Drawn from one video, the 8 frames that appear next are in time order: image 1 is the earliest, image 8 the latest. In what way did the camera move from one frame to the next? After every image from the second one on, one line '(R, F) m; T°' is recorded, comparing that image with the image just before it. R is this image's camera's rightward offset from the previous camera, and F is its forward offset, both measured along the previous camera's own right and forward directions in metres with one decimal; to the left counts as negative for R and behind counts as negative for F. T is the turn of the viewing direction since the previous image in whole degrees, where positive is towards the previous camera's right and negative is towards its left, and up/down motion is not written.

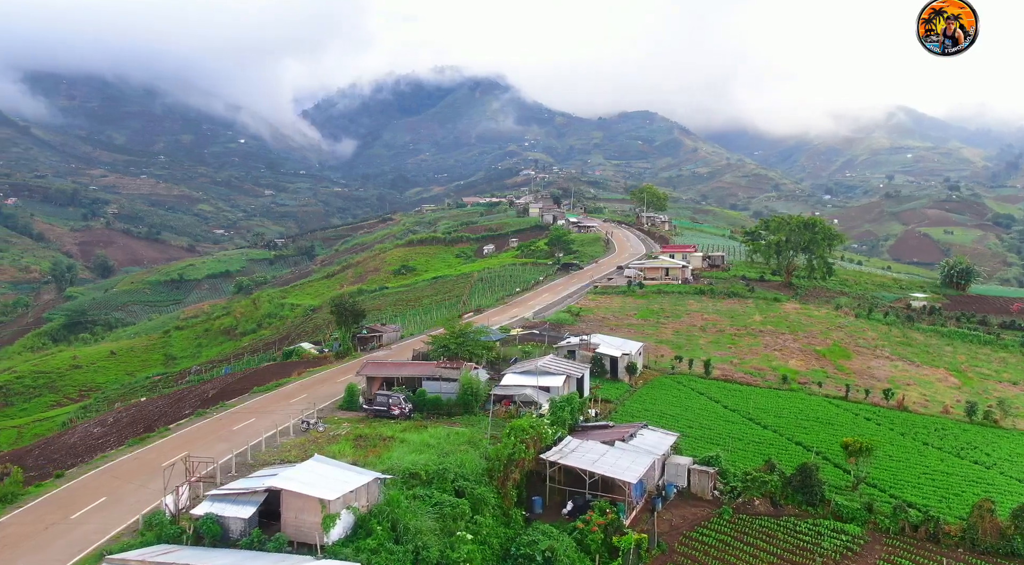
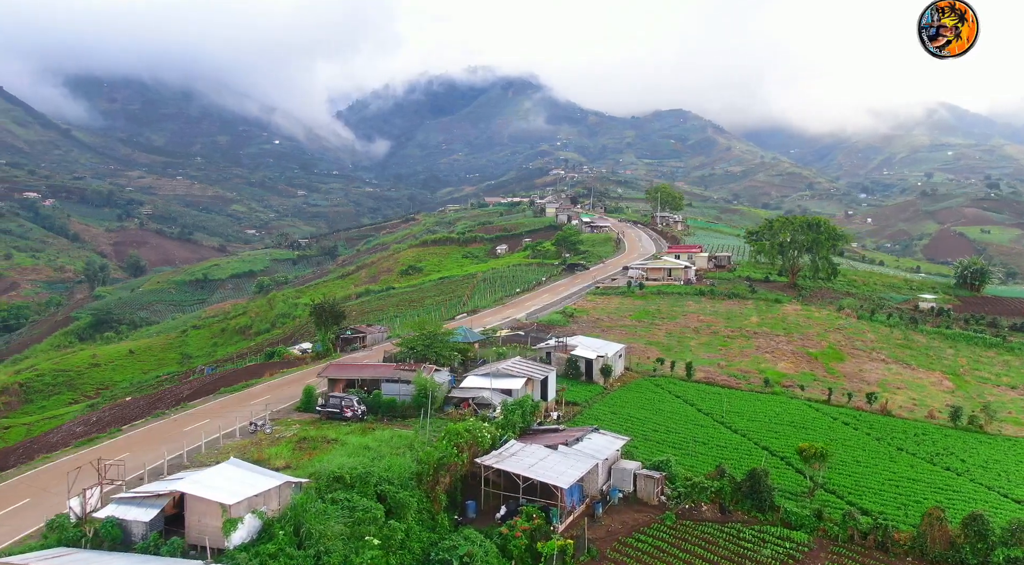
(+2.0, +0.2) m; -2°
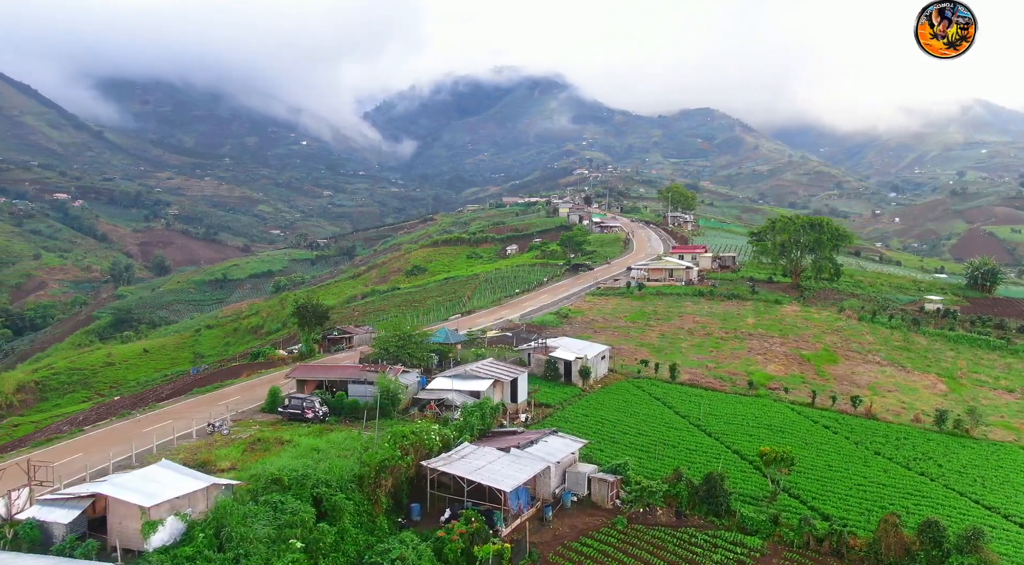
(+1.6, +0.1) m; -1°
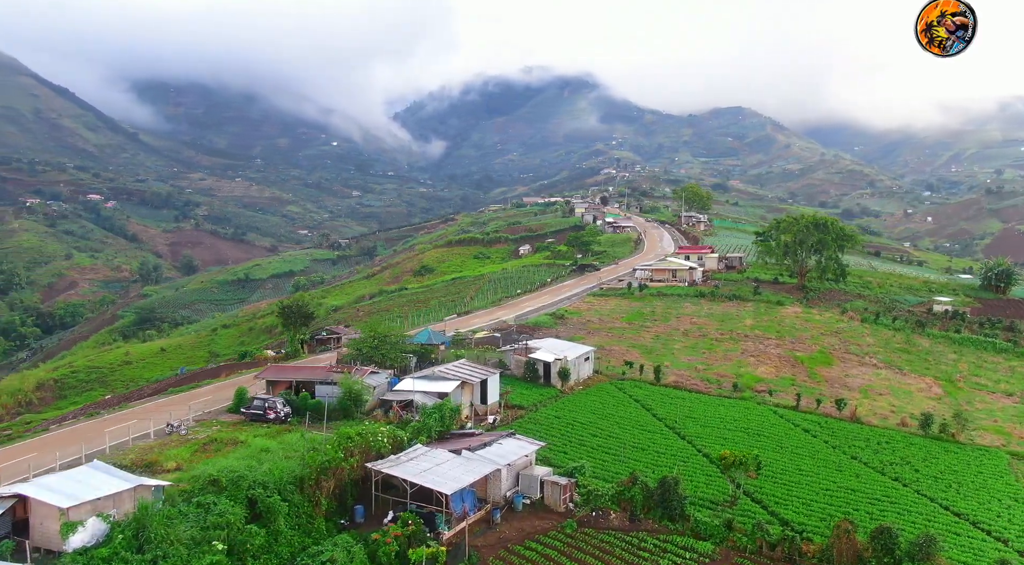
(+1.7, +0.1) m; -2°
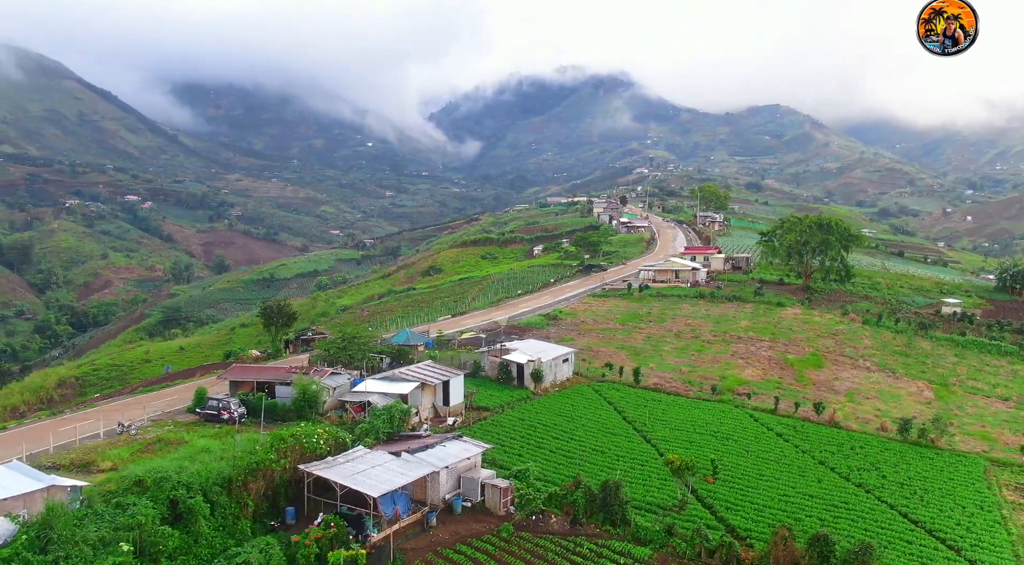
(+2.1, +0.1) m; -2°
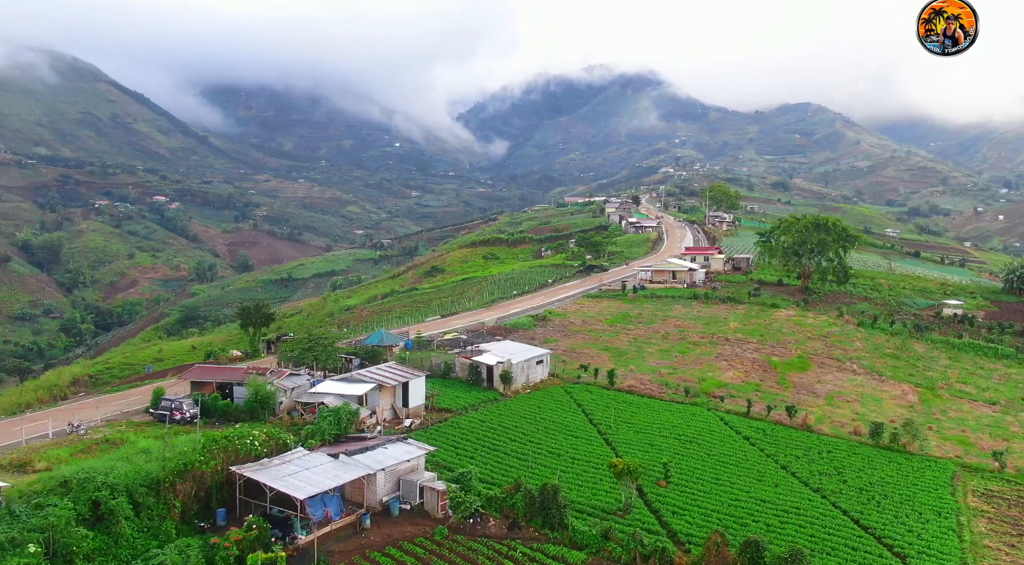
(+2.0, +0.1) m; -1°
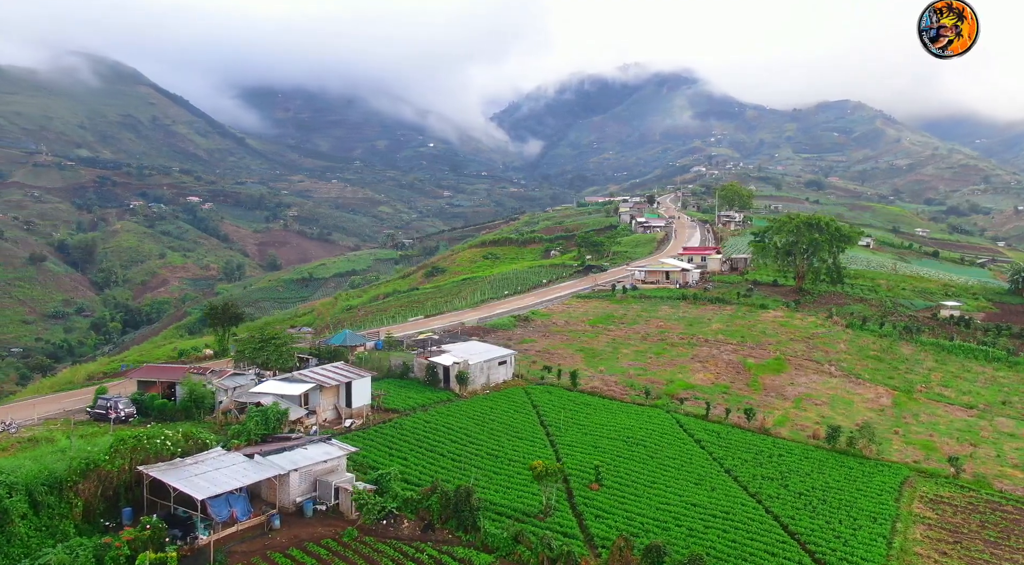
(+2.7, +0.1) m; -2°
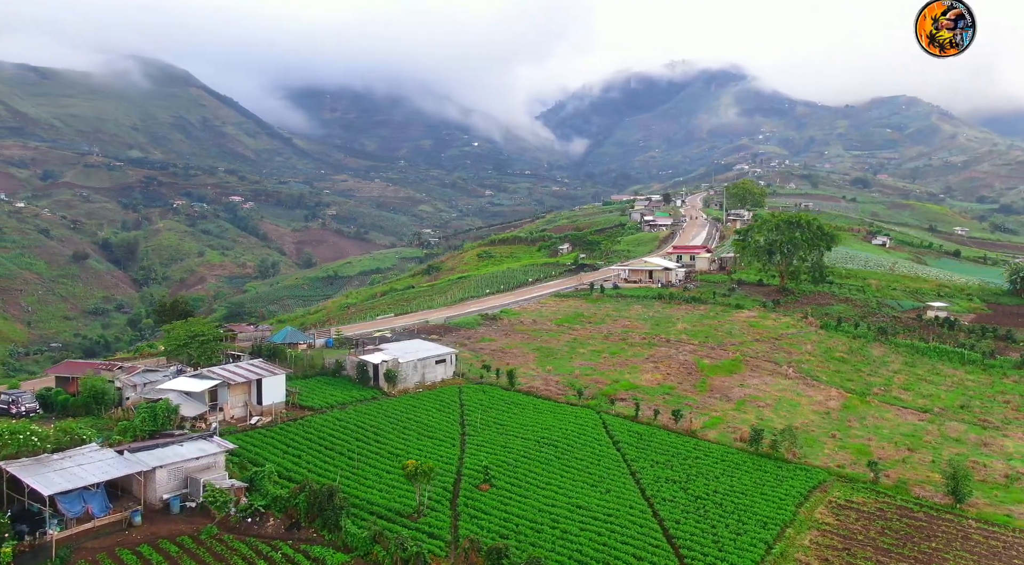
(+4.0, +0.1) m; -2°
